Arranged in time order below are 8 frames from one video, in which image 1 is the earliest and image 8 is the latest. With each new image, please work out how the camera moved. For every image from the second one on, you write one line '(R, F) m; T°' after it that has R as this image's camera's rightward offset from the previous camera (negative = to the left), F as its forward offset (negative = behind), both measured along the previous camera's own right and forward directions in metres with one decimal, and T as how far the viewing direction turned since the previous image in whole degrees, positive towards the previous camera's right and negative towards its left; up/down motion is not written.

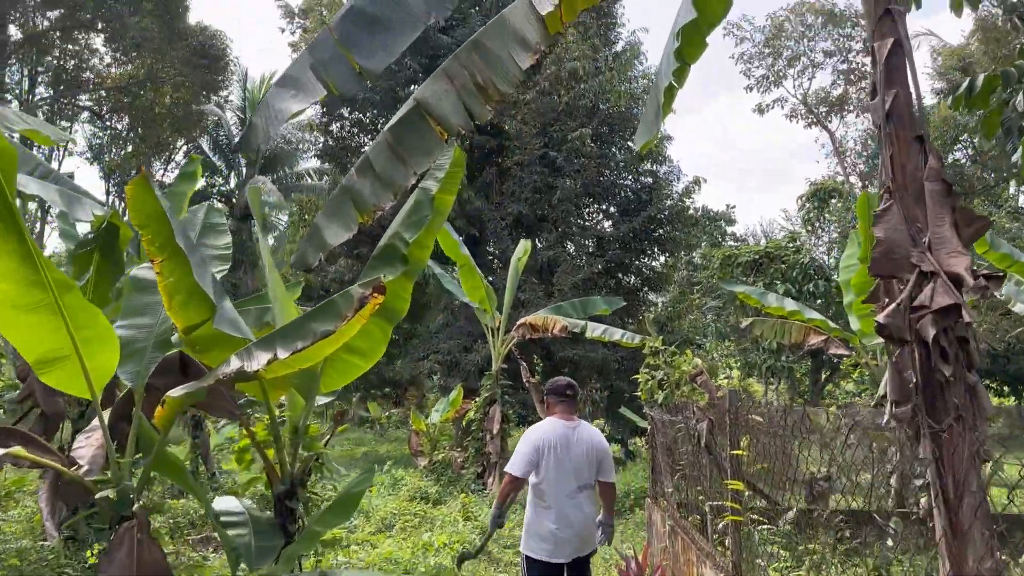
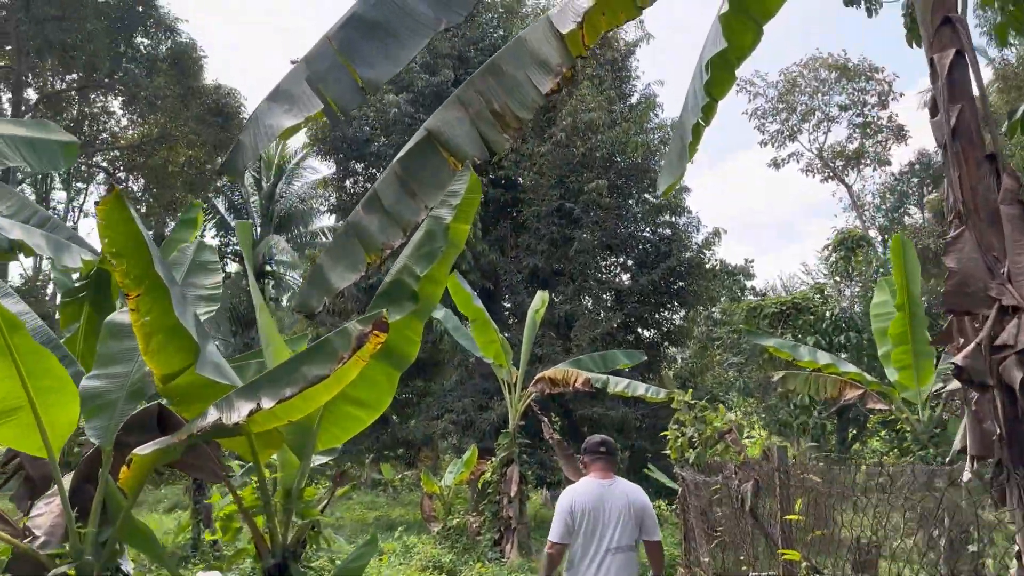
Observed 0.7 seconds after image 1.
(0.0, +0.3) m; -1°
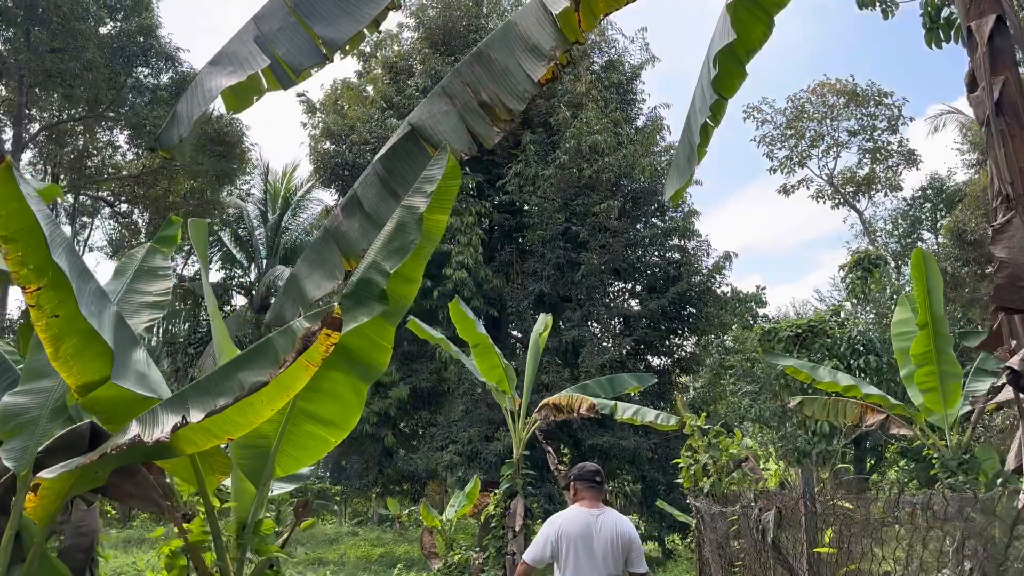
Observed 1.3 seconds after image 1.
(+0.1, +0.3) m; -1°
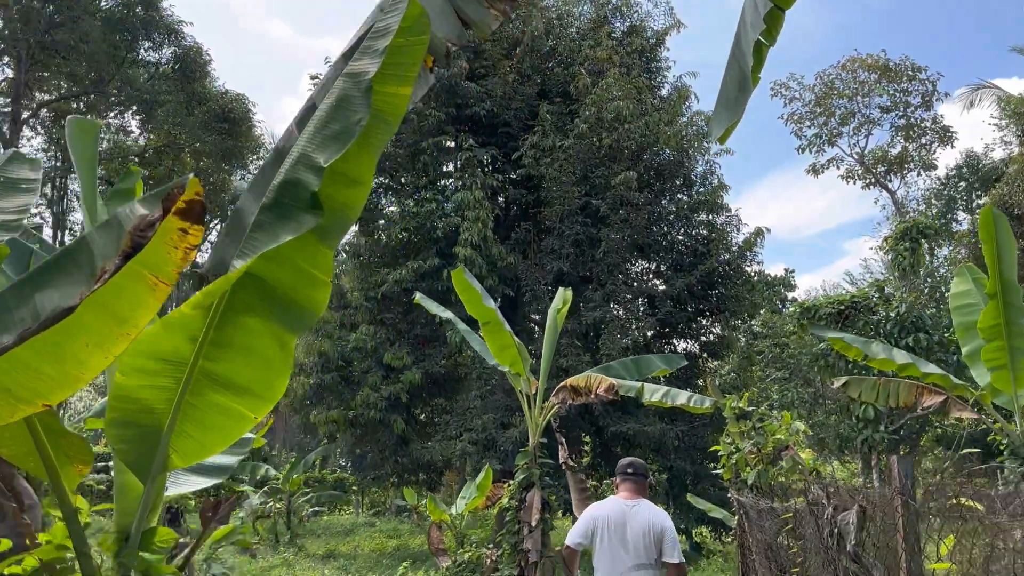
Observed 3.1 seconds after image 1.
(0.0, +0.6) m; -1°
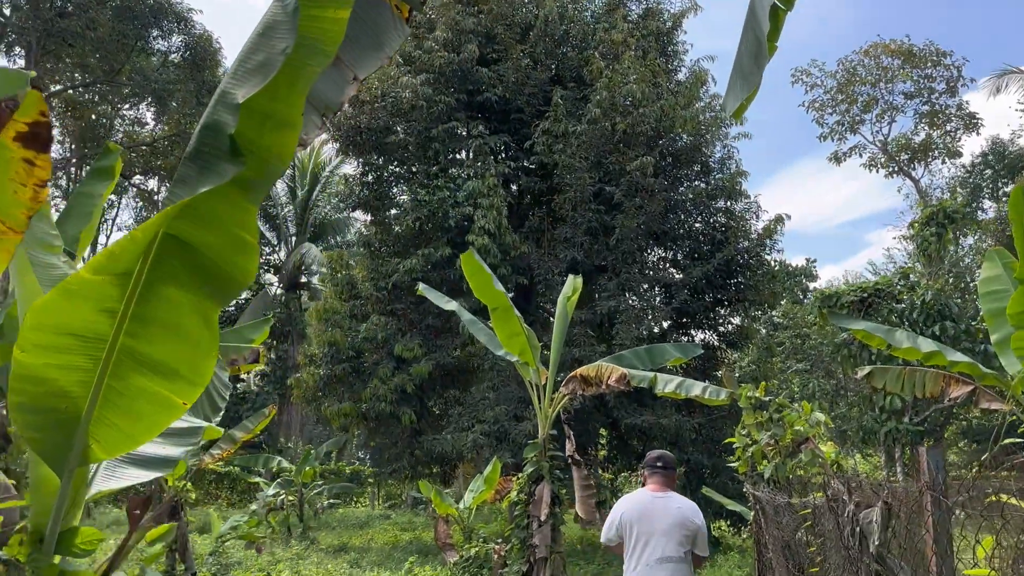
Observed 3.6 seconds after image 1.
(+0.1, +0.2) m; -1°
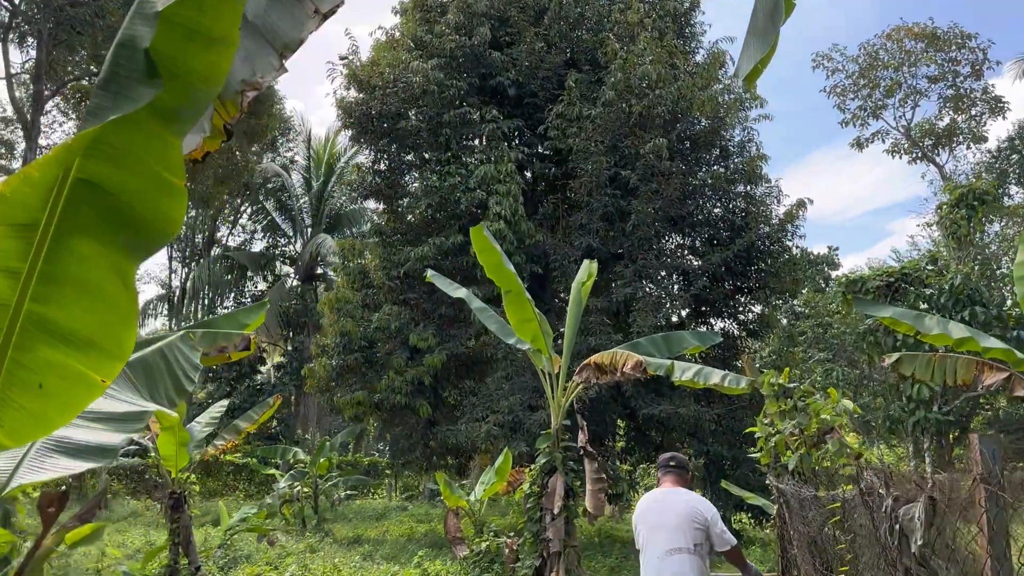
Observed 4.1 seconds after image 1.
(0.0, +0.2) m; -1°
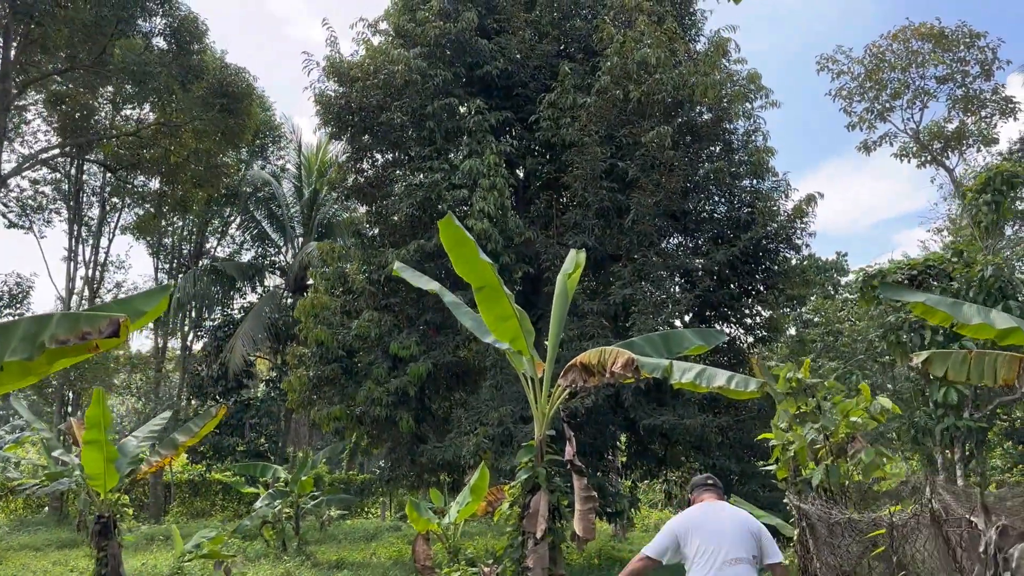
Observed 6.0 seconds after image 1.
(+0.2, +0.7) m; 0°
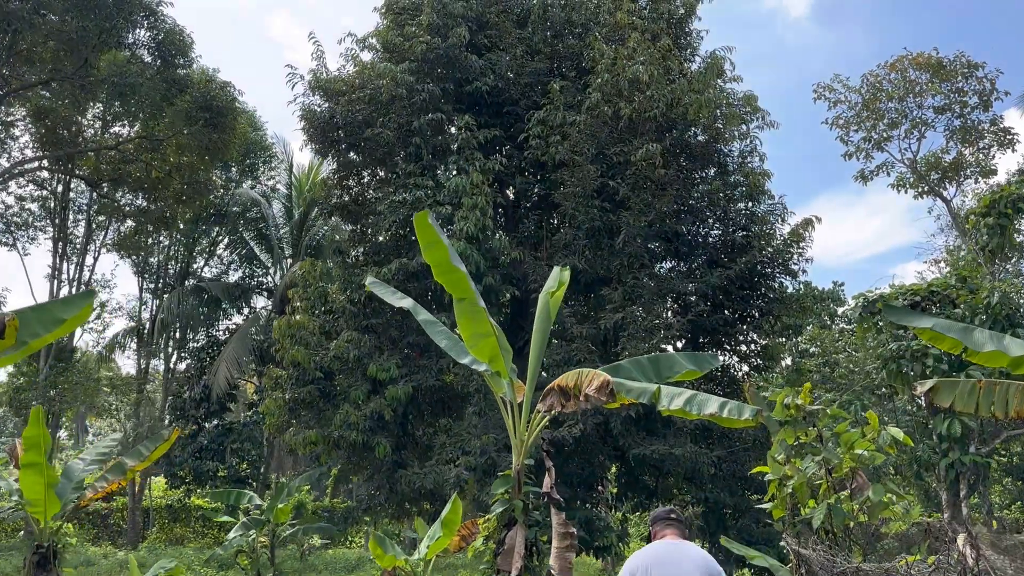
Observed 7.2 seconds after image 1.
(+0.1, +0.3) m; 0°
